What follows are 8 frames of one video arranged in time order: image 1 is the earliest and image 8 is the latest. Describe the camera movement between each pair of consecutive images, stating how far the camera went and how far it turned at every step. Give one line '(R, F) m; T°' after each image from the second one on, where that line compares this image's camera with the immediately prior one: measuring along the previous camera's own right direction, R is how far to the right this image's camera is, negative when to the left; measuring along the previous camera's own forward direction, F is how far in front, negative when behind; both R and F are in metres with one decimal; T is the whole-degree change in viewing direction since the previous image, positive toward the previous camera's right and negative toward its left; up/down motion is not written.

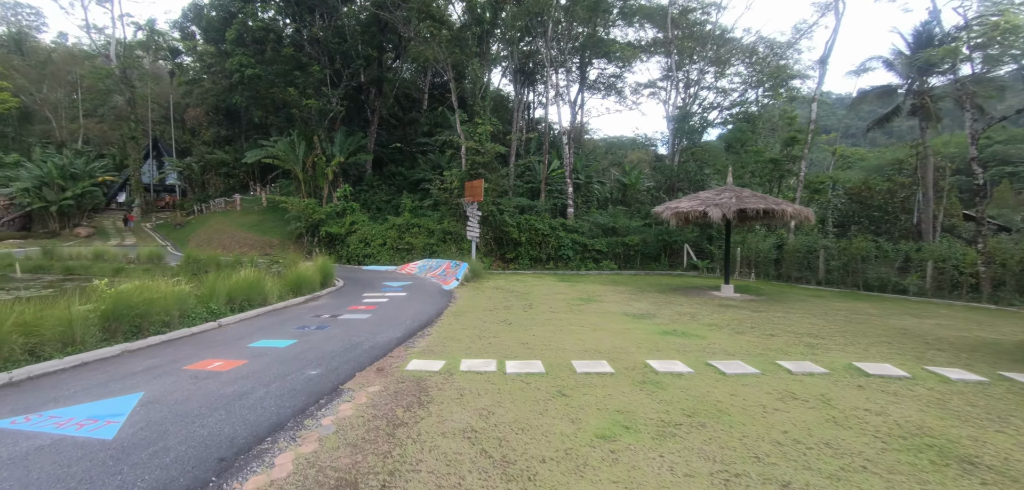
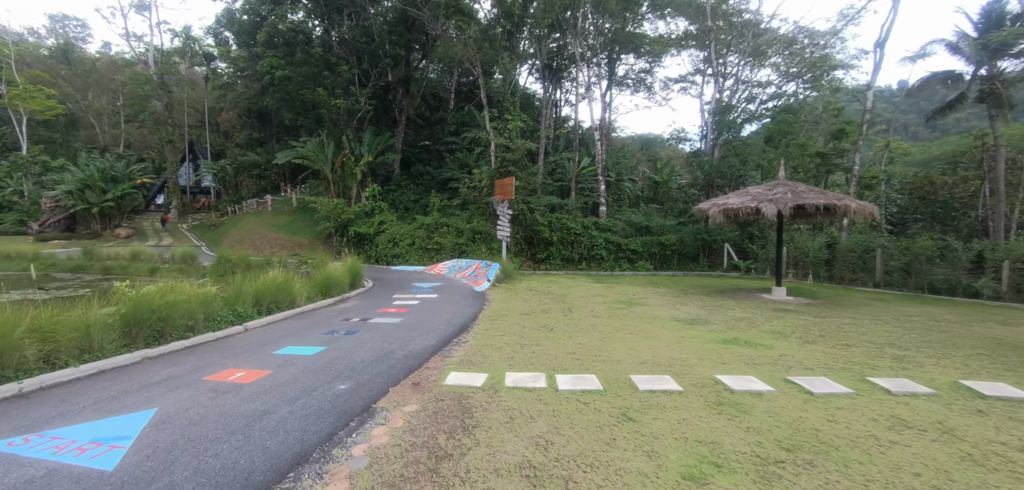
(-0.3, +0.5) m; -3°
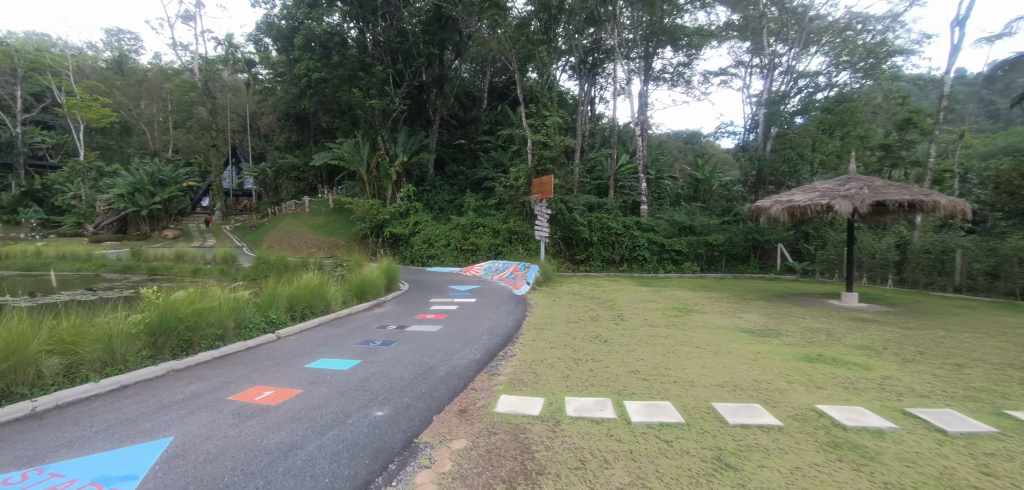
(-0.3, +0.5) m; -4°
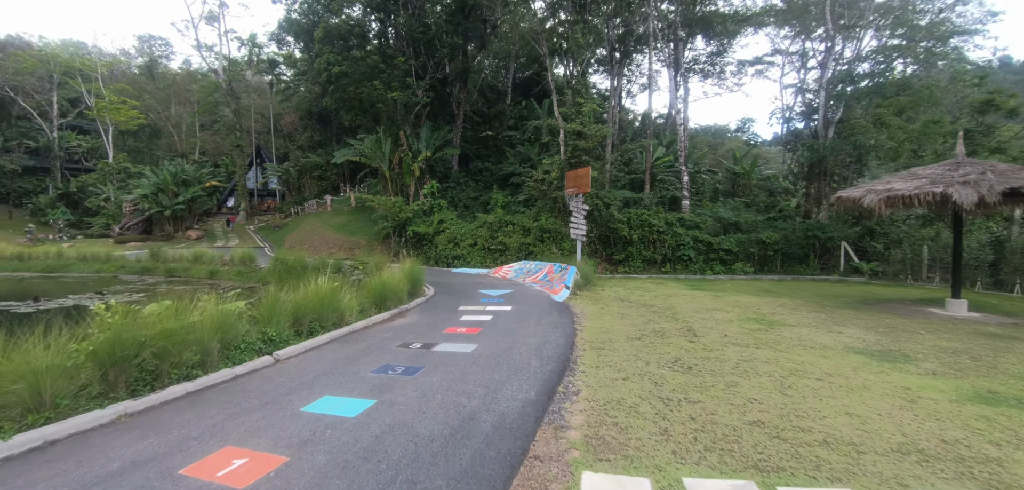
(-0.4, +1.2) m; -3°
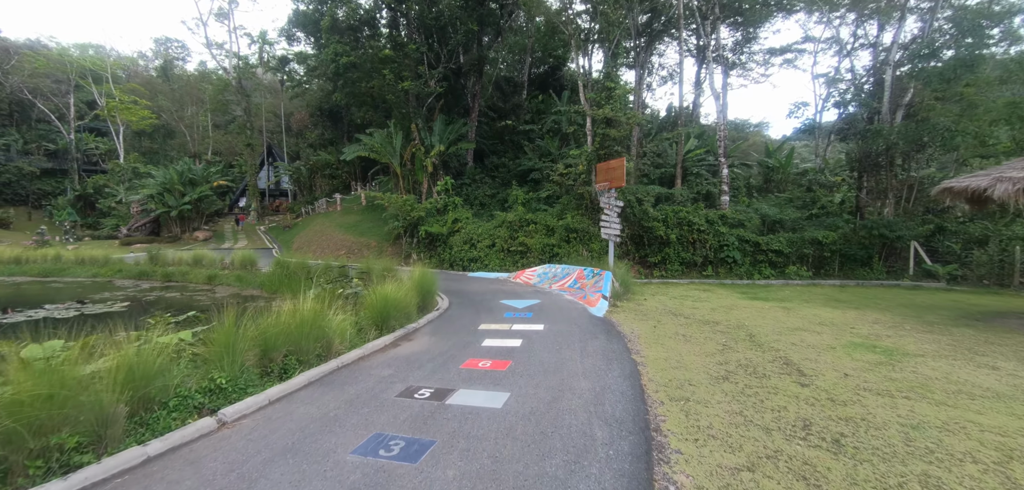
(-0.3, +1.4) m; -2°
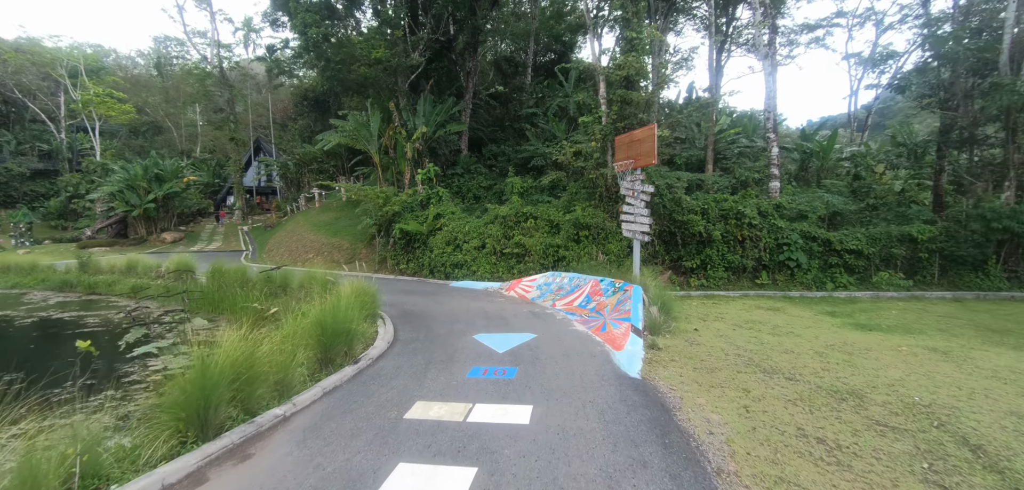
(+0.4, +2.8) m; -2°
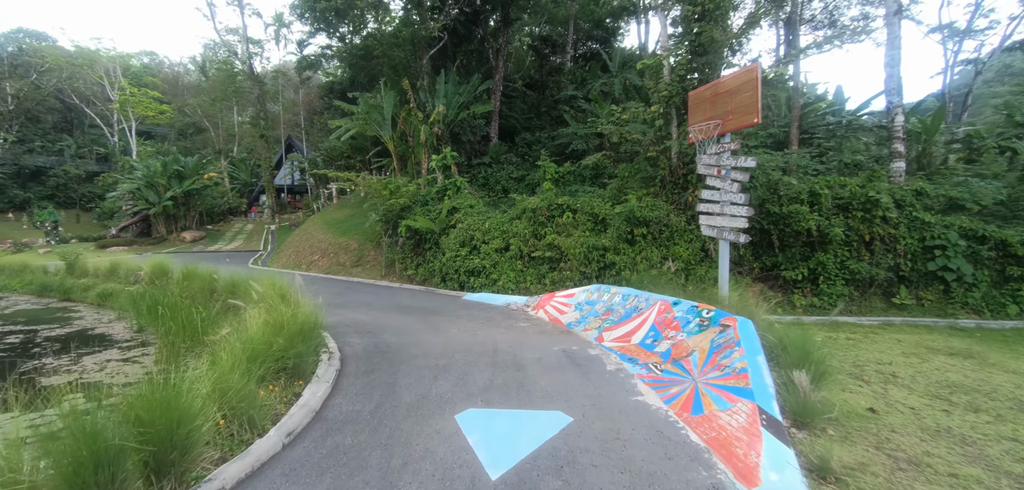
(+0.2, +2.3) m; -5°
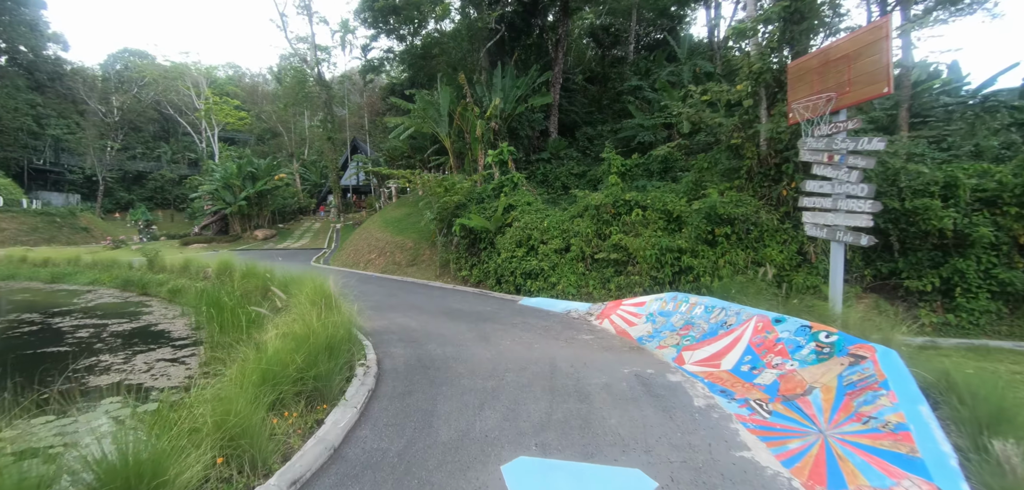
(-0.1, +0.6) m; -7°
